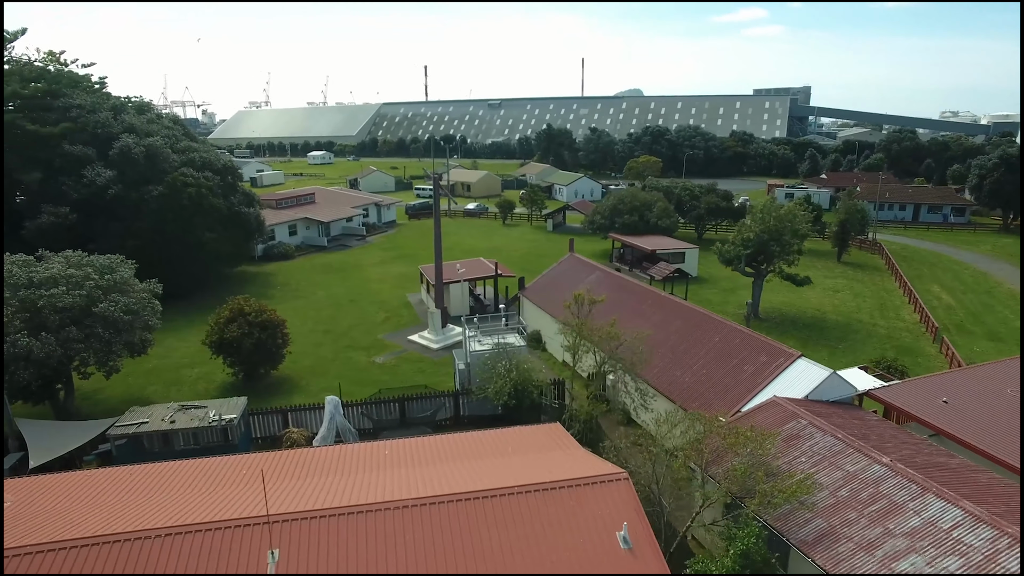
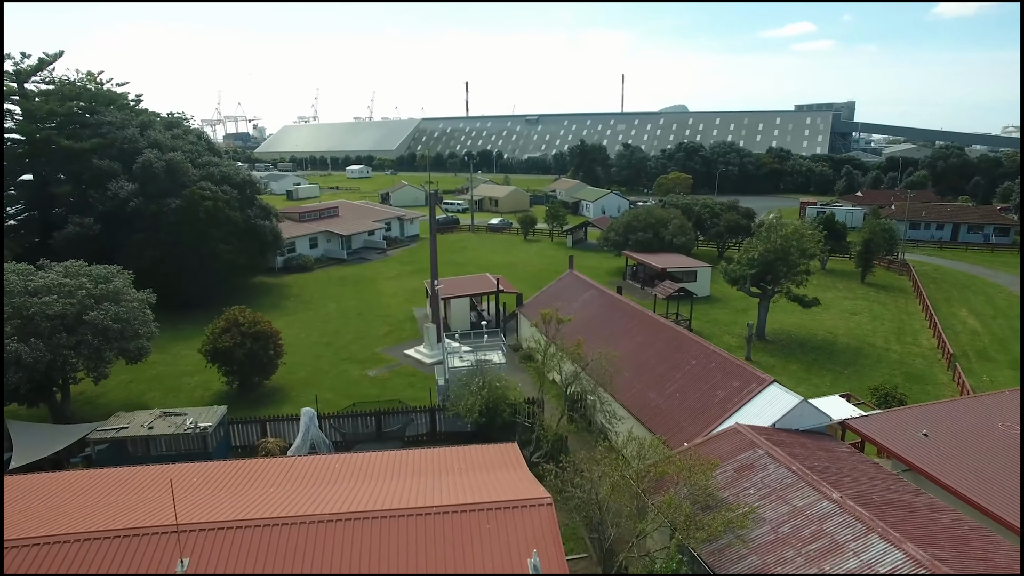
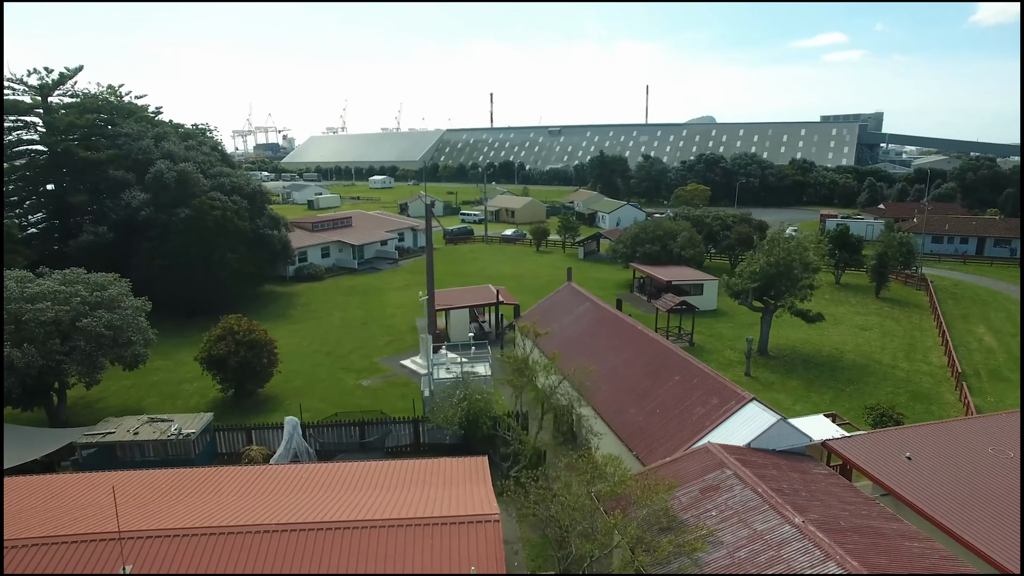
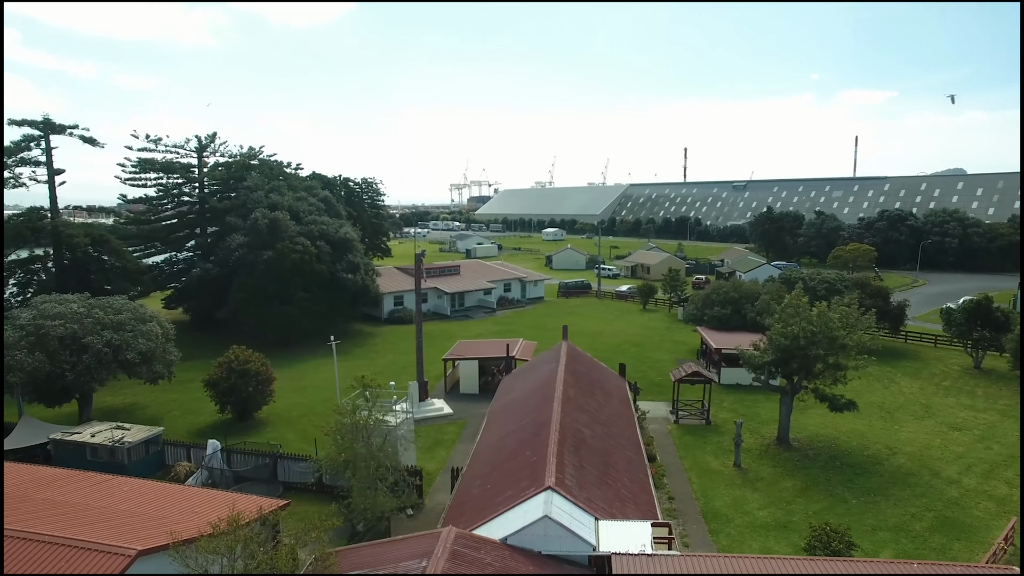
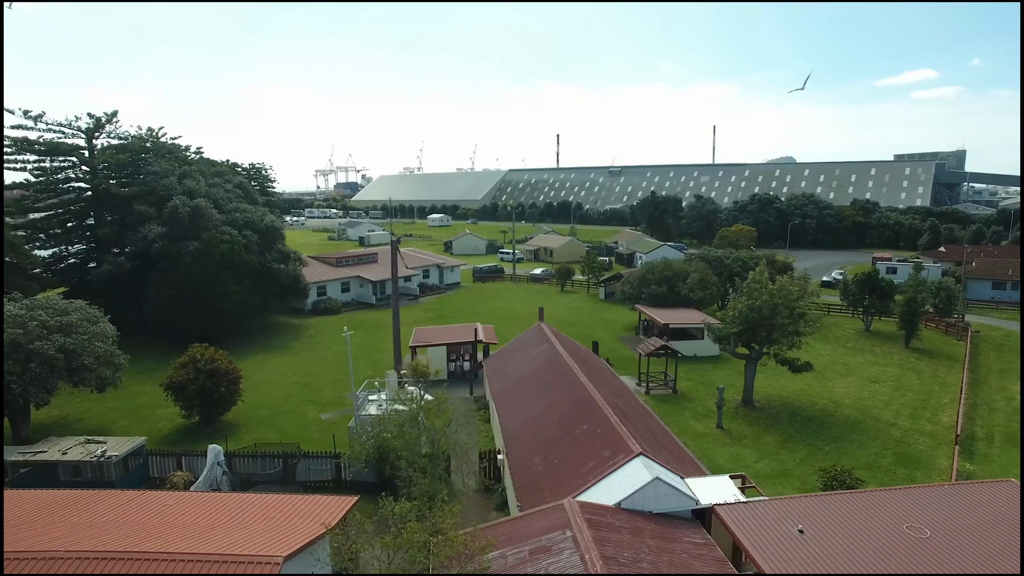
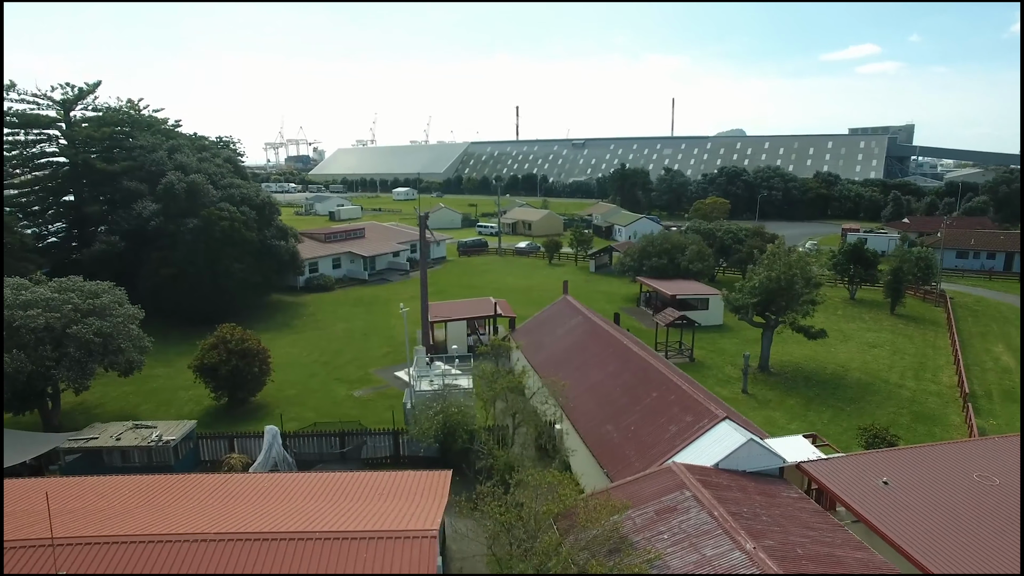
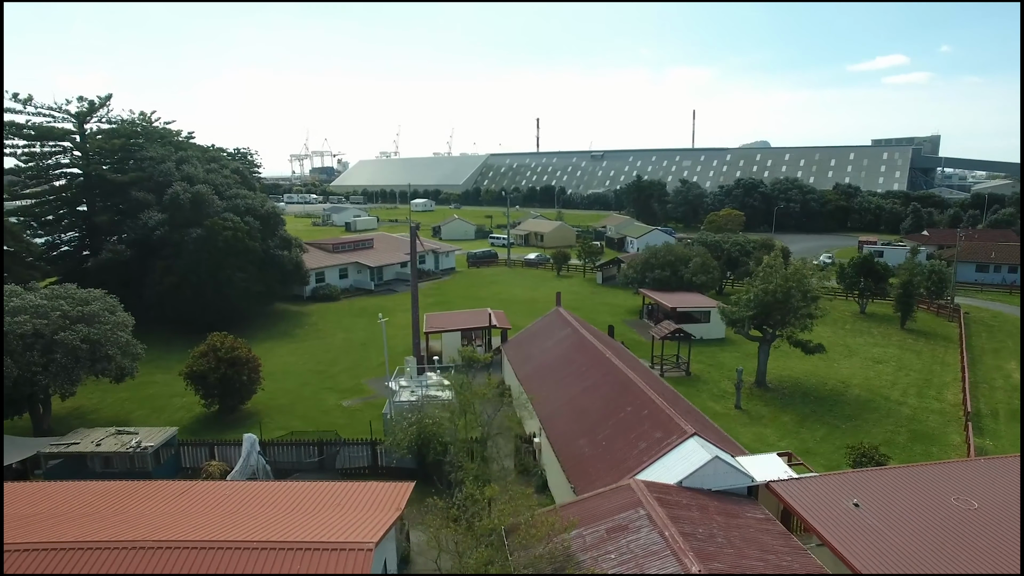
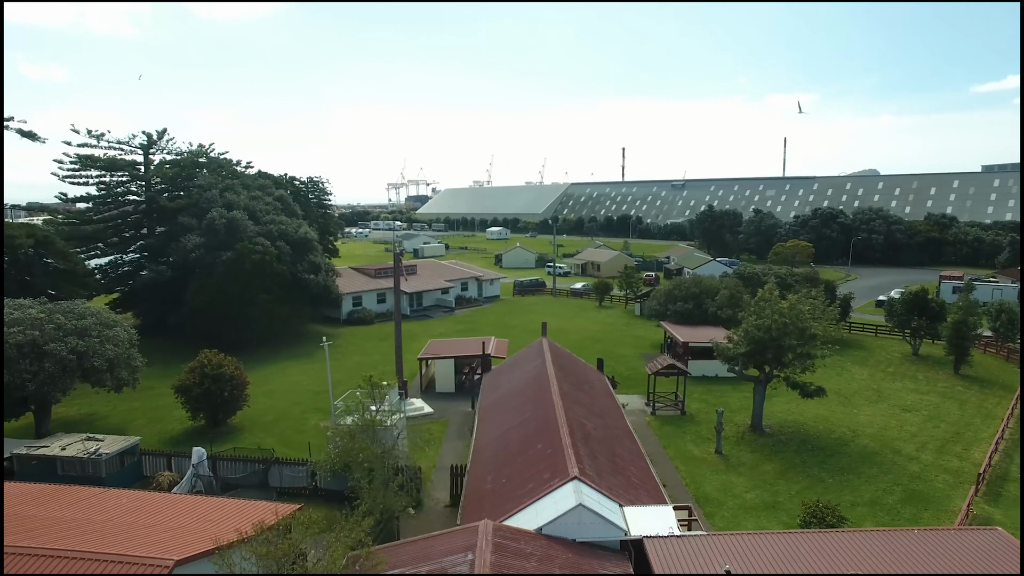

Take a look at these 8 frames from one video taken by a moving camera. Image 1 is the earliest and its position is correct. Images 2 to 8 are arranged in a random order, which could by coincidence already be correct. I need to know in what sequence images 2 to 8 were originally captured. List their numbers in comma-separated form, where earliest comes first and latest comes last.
2, 3, 6, 7, 5, 8, 4
